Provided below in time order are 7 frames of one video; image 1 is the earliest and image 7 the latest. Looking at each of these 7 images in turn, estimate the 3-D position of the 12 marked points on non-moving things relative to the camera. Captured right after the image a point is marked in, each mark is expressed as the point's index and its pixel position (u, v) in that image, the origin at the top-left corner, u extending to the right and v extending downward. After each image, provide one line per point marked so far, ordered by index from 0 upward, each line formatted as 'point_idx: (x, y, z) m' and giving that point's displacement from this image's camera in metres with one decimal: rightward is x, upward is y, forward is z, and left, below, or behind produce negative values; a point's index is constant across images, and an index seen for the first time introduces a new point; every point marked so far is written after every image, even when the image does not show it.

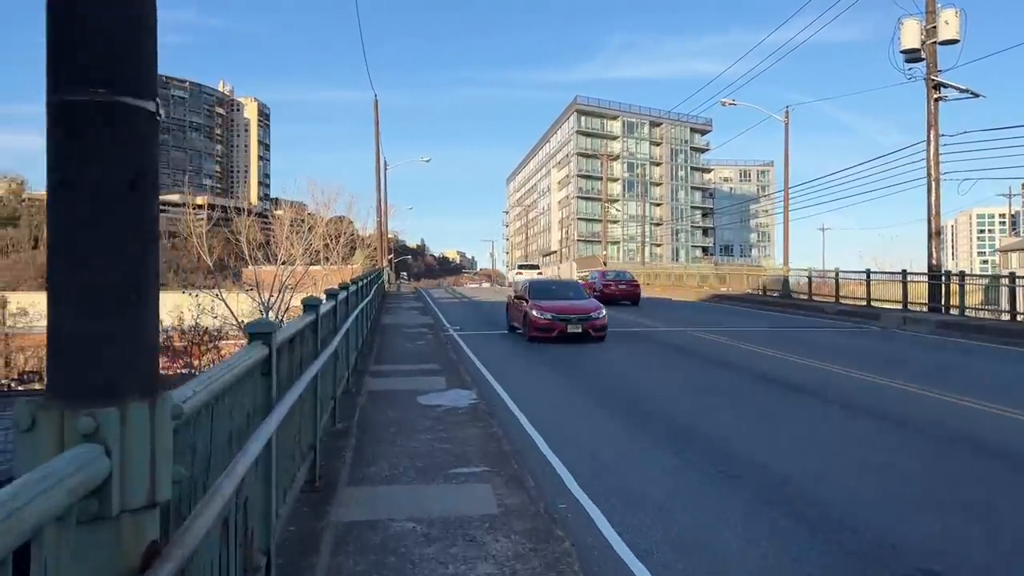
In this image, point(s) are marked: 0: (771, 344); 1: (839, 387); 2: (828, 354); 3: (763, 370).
0: (+6.1, -1.3, +18.7) m
1: (+5.8, -1.8, +14.2) m
2: (+6.9, -1.4, +17.5) m
3: (+5.0, -1.6, +15.6) m
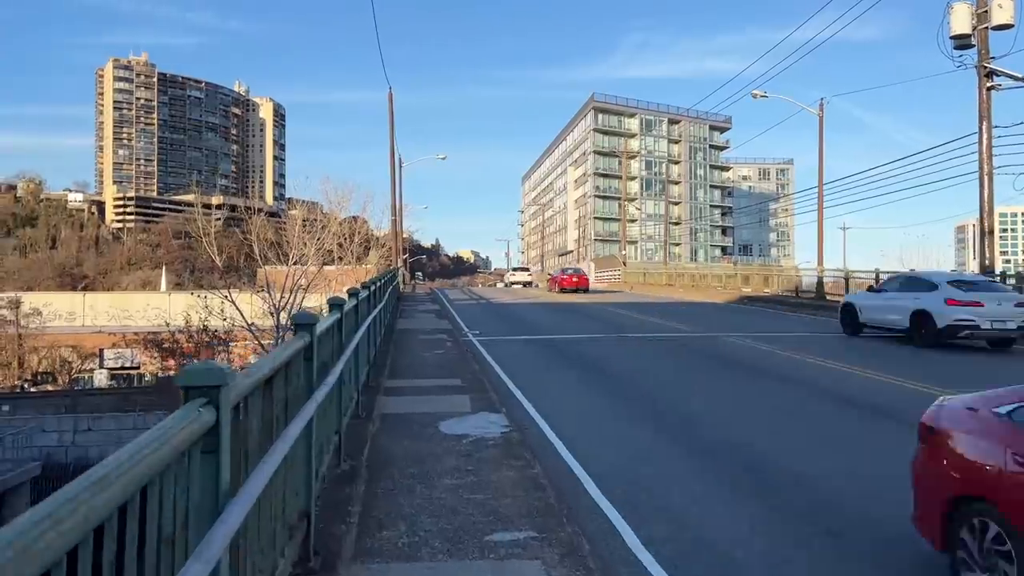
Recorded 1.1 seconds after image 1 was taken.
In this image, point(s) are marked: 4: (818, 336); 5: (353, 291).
0: (+6.5, -1.3, +17.8) m
1: (+6.2, -1.8, +13.4) m
2: (+7.3, -1.4, +16.6) m
3: (+5.4, -1.6, +14.8) m
4: (+7.5, -1.2, +19.8) m
5: (-1.9, -0.1, +9.5) m
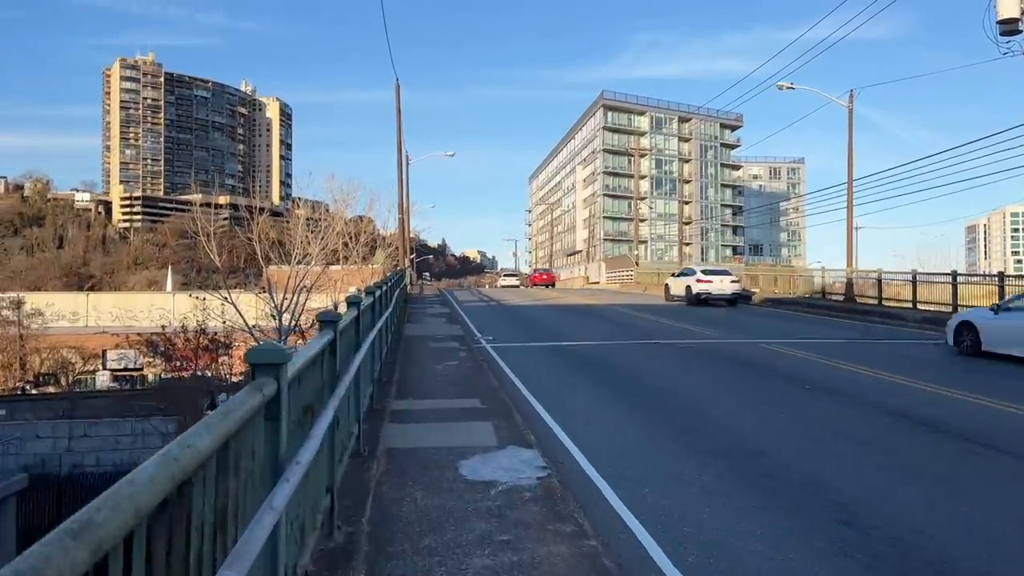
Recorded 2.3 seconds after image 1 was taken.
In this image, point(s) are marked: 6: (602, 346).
0: (+6.8, -1.4, +17.0) m
1: (+6.4, -1.8, +12.5) m
2: (+7.6, -1.5, +15.8) m
3: (+5.6, -1.6, +14.0) m
4: (+7.8, -1.2, +18.9) m
5: (-1.7, -0.1, +8.8) m
6: (+1.9, -1.3, +16.6) m
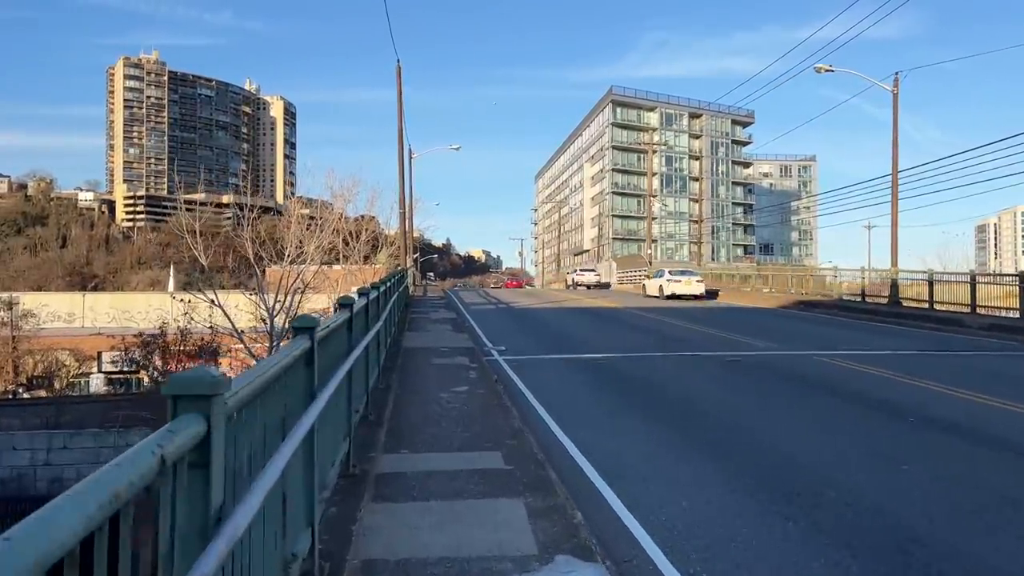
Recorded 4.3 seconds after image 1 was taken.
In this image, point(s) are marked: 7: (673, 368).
0: (+7.0, -1.4, +15.6) m
1: (+6.6, -1.9, +11.2) m
2: (+7.8, -1.5, +14.4) m
3: (+5.8, -1.7, +12.6) m
4: (+8.0, -1.3, +17.6) m
5: (-1.6, -0.1, +7.4) m
6: (+2.2, -1.4, +15.2) m
7: (+3.0, -1.5, +14.3) m
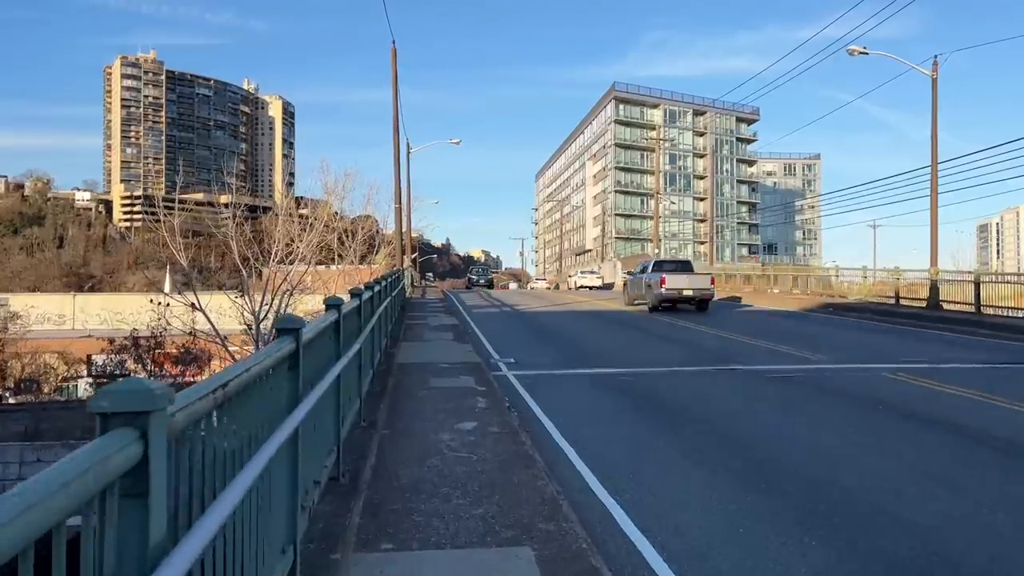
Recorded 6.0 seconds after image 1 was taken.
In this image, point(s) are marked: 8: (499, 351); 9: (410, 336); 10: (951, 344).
0: (+7.1, -1.4, +14.4) m
1: (+6.7, -1.9, +10.0) m
2: (+7.9, -1.5, +13.3) m
3: (+5.9, -1.7, +11.4) m
4: (+8.1, -1.3, +16.4) m
5: (-1.5, -0.2, +6.3) m
6: (+2.3, -1.4, +14.1) m
7: (+3.1, -1.5, +13.1) m
8: (-0.3, -1.2, +17.2) m
9: (-2.4, -1.0, +19.1) m
10: (+9.5, -1.2, +18.0) m
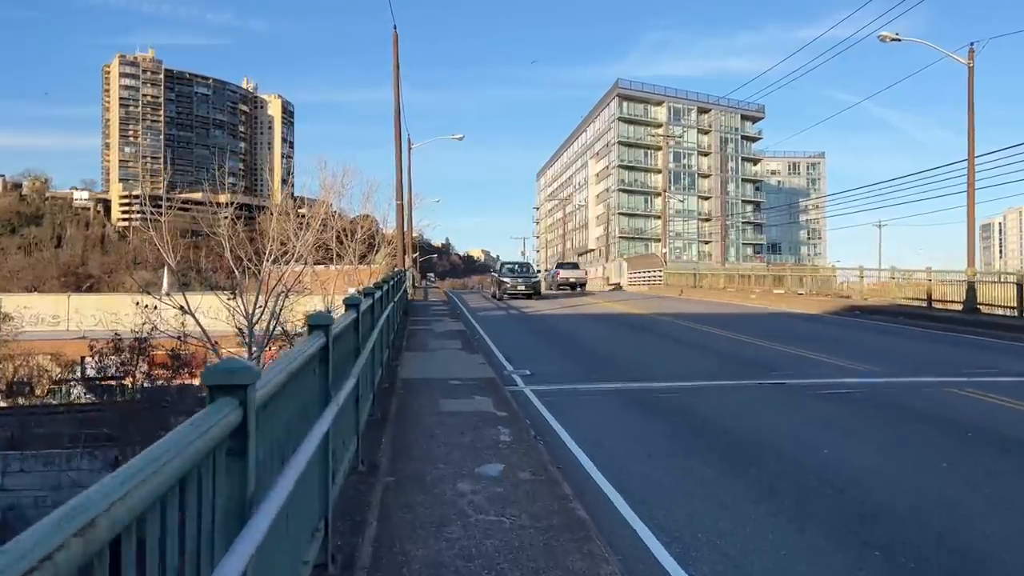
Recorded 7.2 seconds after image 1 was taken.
0: (+7.2, -1.5, +13.6) m
1: (+6.8, -1.9, +9.2) m
2: (+8.0, -1.6, +12.5) m
3: (+6.0, -1.7, +10.6) m
4: (+8.2, -1.3, +15.6) m
5: (-1.3, -0.2, +5.5) m
6: (+2.4, -1.4, +13.3) m
7: (+3.2, -1.5, +12.3) m
8: (-0.2, -1.2, +16.4) m
9: (-2.3, -1.0, +18.3) m
10: (+9.7, -1.3, +17.2) m
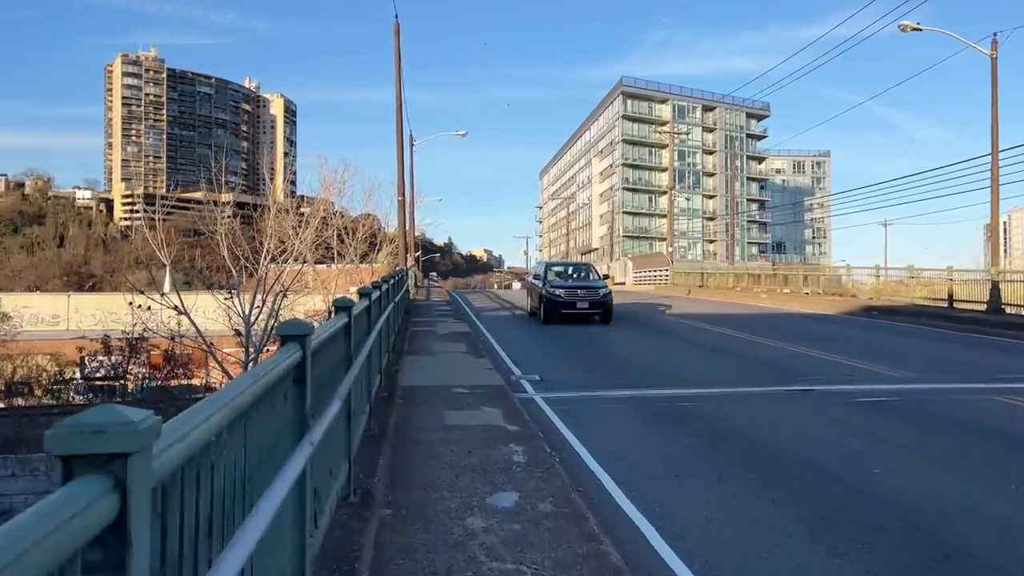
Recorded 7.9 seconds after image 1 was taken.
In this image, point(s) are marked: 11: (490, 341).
0: (+7.3, -1.5, +13.2) m
1: (+6.9, -1.9, +8.7) m
2: (+8.1, -1.6, +12.0) m
3: (+6.1, -1.7, +10.2) m
4: (+8.3, -1.3, +15.1) m
5: (-1.2, -0.2, +5.0) m
6: (+2.5, -1.4, +12.8) m
7: (+3.3, -1.5, +11.8) m
8: (-0.1, -1.2, +16.0) m
9: (-2.2, -1.0, +17.8) m
10: (+9.8, -1.3, +16.7) m
11: (-0.8, -1.1, +20.5) m
